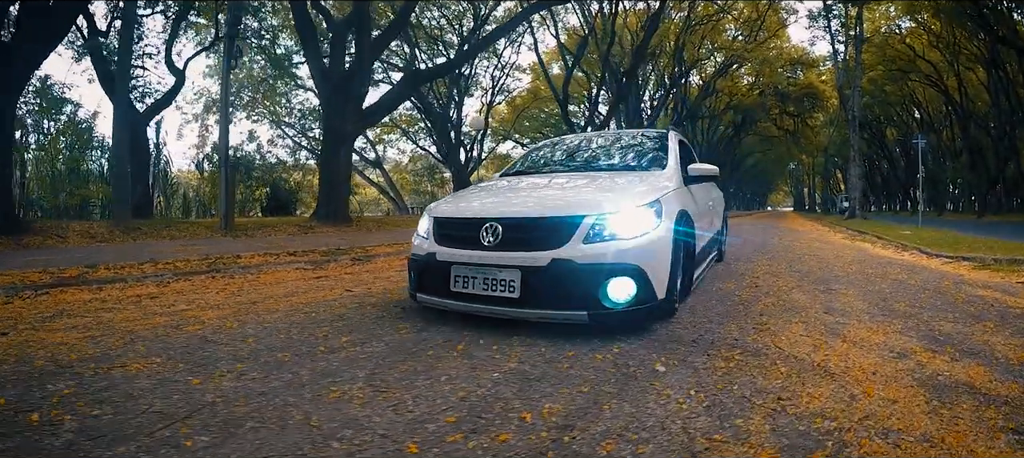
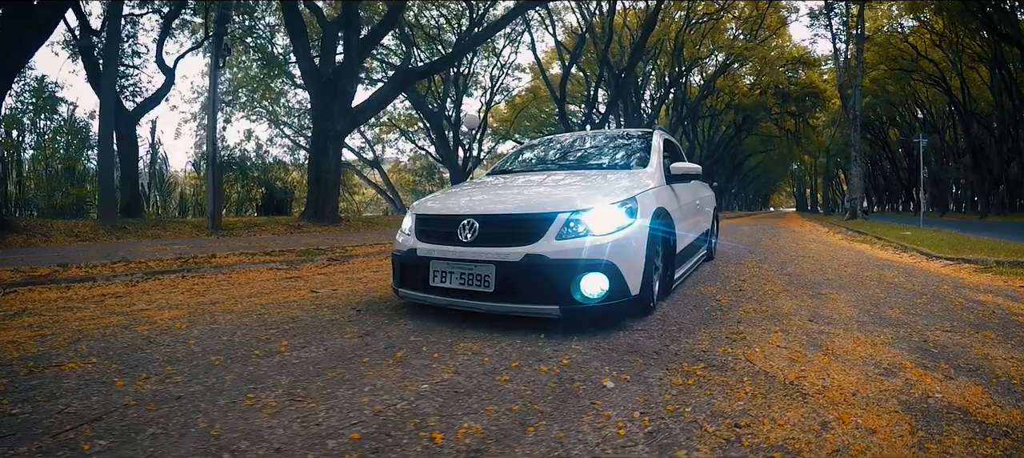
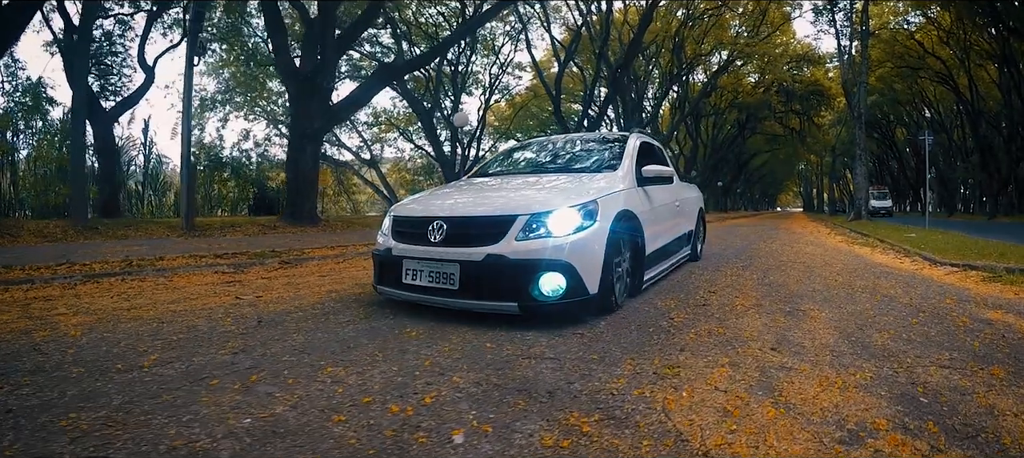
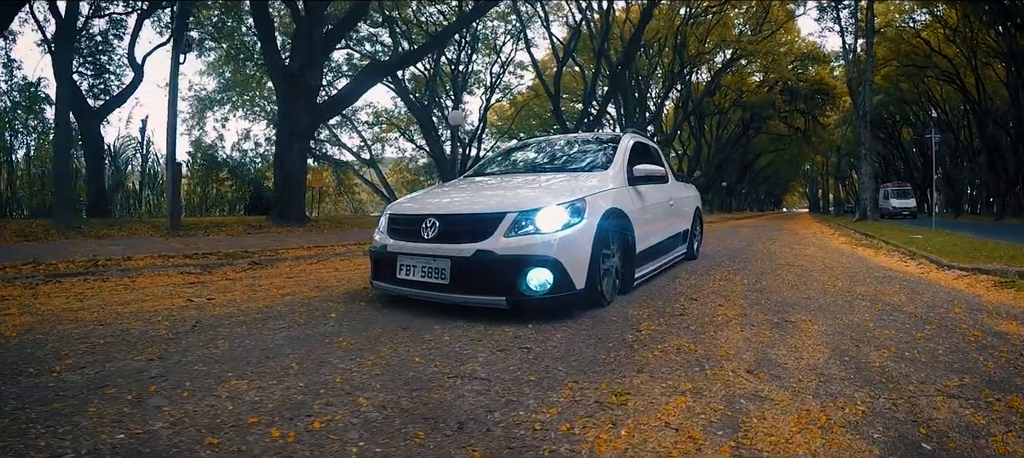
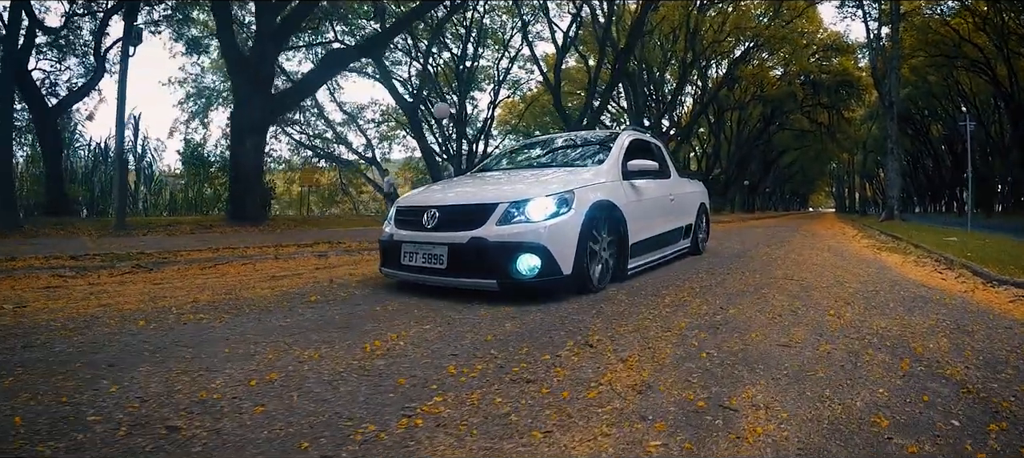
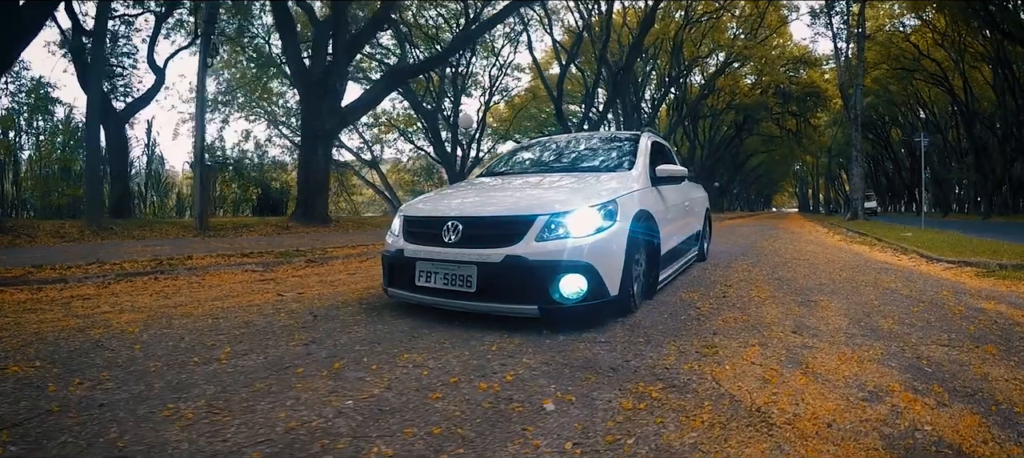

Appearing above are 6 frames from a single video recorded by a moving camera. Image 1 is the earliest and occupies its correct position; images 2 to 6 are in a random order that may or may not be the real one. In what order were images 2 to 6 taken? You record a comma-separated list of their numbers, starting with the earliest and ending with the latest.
2, 6, 3, 4, 5
